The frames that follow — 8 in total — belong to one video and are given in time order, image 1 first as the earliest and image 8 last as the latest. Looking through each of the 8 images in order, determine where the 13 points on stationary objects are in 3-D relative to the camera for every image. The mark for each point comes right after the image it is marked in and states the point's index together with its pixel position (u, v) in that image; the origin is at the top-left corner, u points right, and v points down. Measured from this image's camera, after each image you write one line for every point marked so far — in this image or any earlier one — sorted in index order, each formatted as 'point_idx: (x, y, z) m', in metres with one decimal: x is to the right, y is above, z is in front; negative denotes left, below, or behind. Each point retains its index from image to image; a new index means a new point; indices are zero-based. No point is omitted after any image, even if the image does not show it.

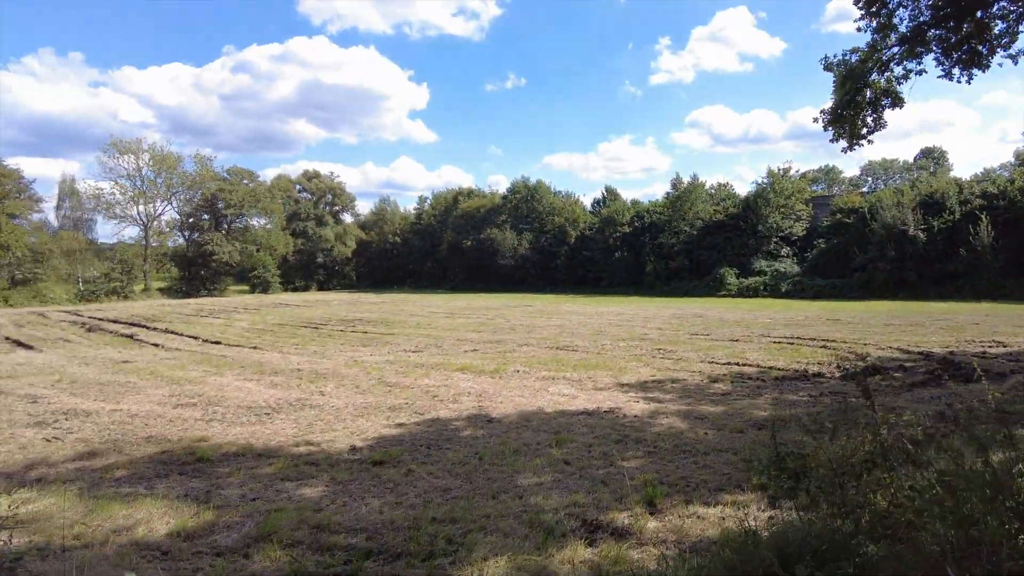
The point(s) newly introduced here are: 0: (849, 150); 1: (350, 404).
0: (+4.3, +1.7, +8.4) m
1: (-2.2, -1.6, +8.9) m
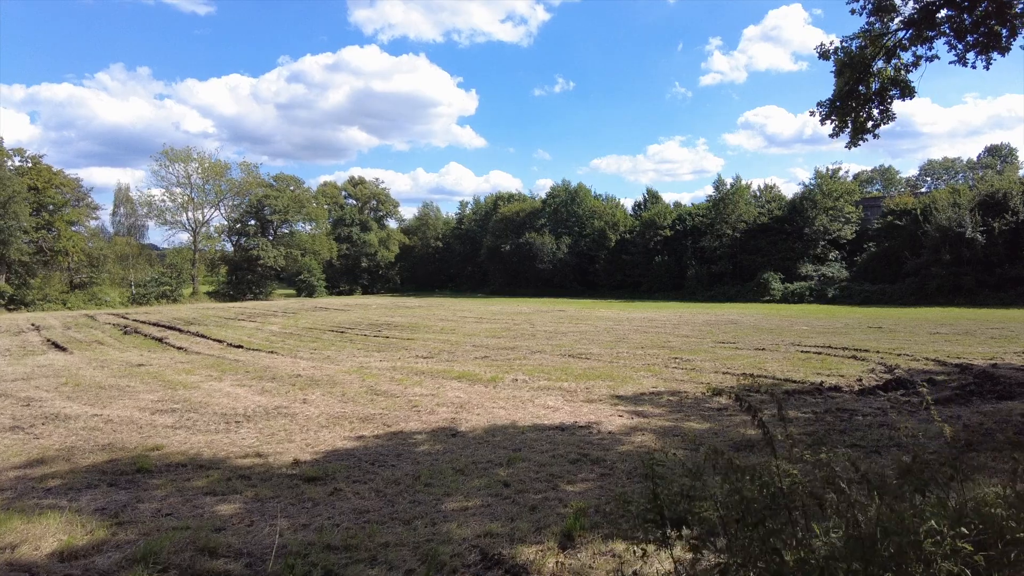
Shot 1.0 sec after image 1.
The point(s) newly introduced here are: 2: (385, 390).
0: (+4.0, +1.7, +7.7) m
1: (-2.5, -1.7, +8.6) m
2: (-2.0, -1.7, +10.4) m
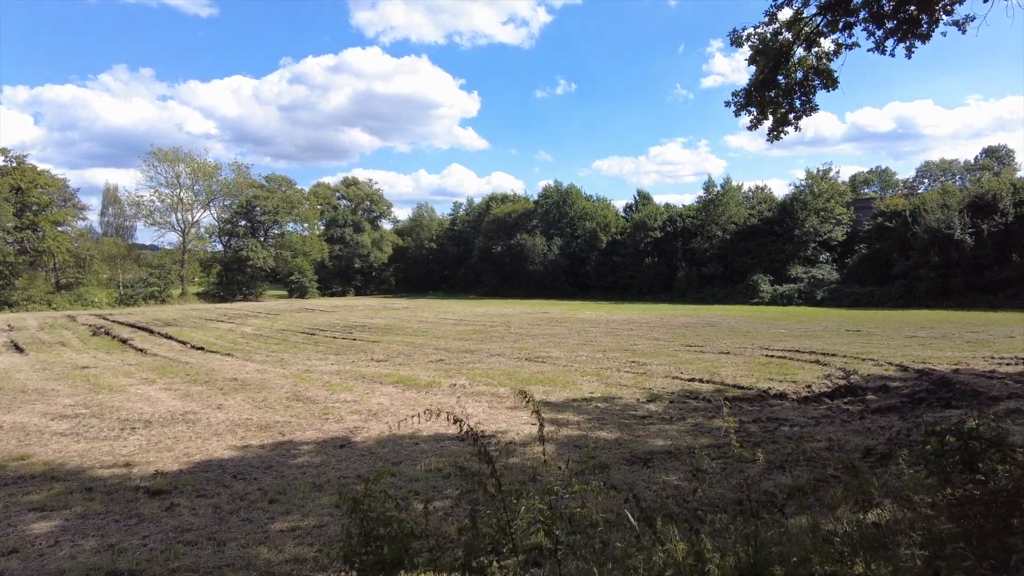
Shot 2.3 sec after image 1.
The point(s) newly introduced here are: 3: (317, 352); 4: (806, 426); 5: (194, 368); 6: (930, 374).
0: (+2.9, +1.6, +7.2) m
1: (-3.6, -1.7, +8.3) m
2: (-3.1, -1.7, +10.0) m
3: (-5.3, -1.7, +17.5) m
4: (+3.4, -1.6, +7.7) m
5: (-6.8, -1.7, +14.1) m
6: (+7.7, -1.6, +12.0) m
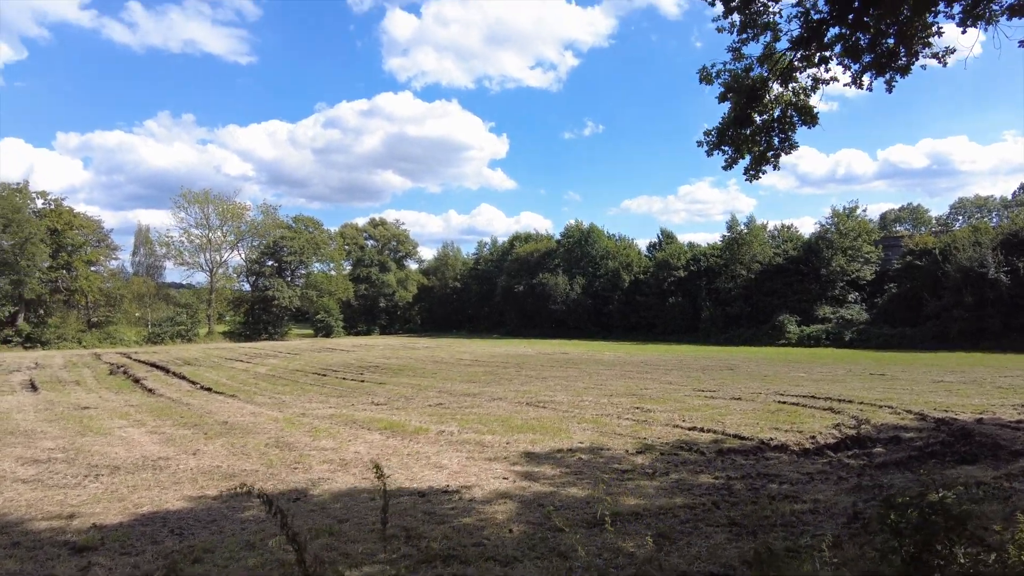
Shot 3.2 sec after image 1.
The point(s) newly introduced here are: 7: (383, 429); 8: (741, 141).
0: (+2.5, +1.1, +6.9) m
1: (-3.9, -2.2, +8.0) m
2: (-3.3, -2.3, +9.8) m
3: (-5.2, -2.8, +17.4) m
4: (+3.1, -2.1, +7.1) m
5: (-6.9, -2.6, +14.0) m
6: (+7.5, -2.3, +11.3) m
7: (-2.2, -2.4, +11.1) m
8: (+2.4, +1.5, +6.8) m
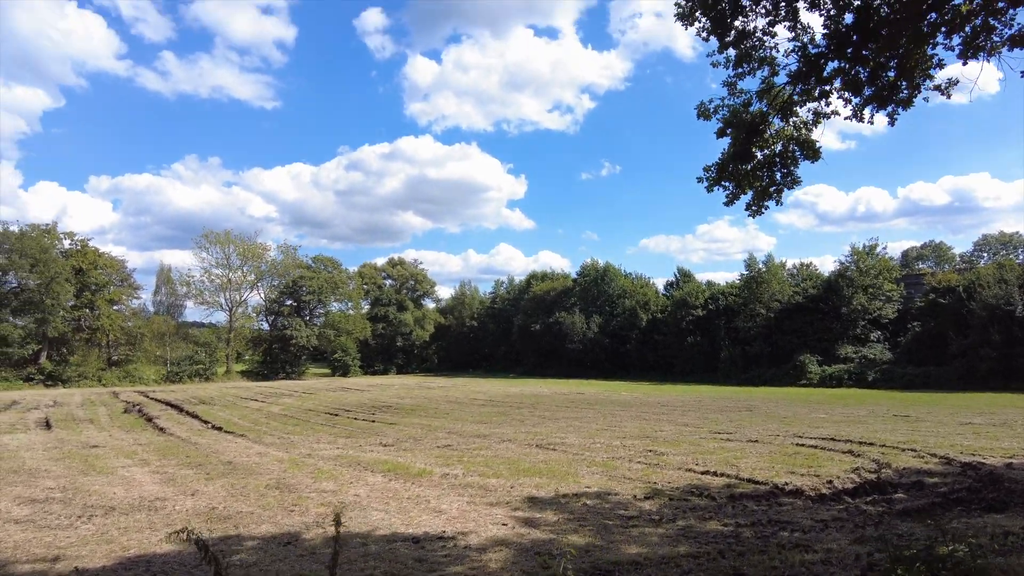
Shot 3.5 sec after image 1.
0: (+2.5, +0.7, +6.8) m
1: (-3.9, -2.7, +7.9) m
2: (-3.3, -2.9, +9.6) m
3: (-4.9, -3.8, +17.2) m
4: (+3.1, -2.5, +6.8) m
5: (-6.7, -3.4, +13.9) m
6: (+7.6, -3.0, +10.8) m
7: (-2.1, -3.0, +10.9) m
8: (+2.3, +1.1, +6.7) m
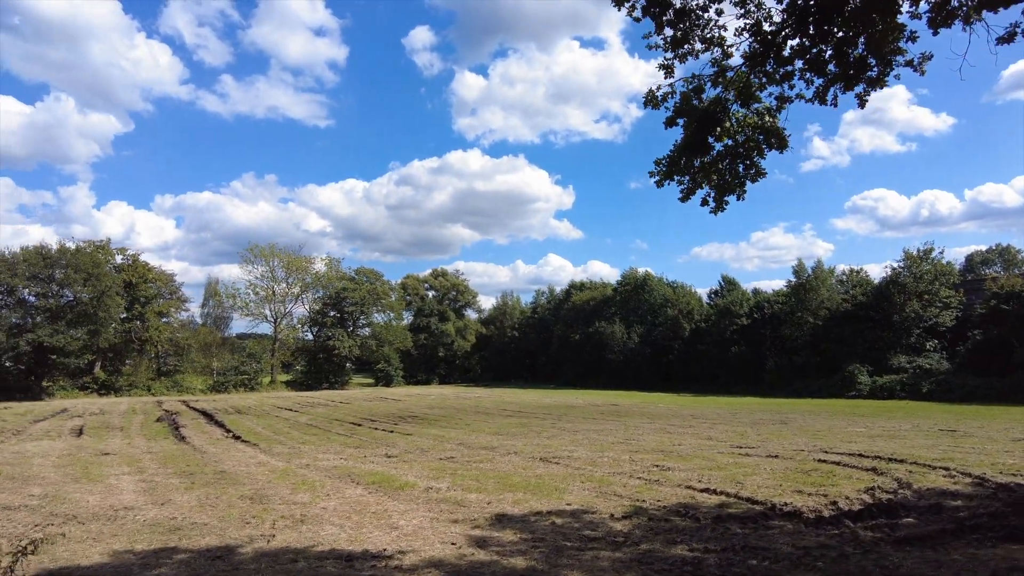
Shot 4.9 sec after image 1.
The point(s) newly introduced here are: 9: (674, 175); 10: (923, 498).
0: (+2.0, +0.7, +6.2) m
1: (-4.3, -2.8, +7.8) m
2: (-3.6, -3.0, +9.4) m
3: (-4.5, -4.1, +17.1) m
4: (+2.5, -2.5, +6.1) m
5: (-6.6, -3.6, +14.0) m
6: (+7.4, -3.0, +9.7) m
7: (-2.3, -3.2, +10.6) m
8: (+1.8, +1.1, +6.1) m
9: (+1.5, +1.1, +6.0) m
10: (+5.9, -3.0, +9.4) m
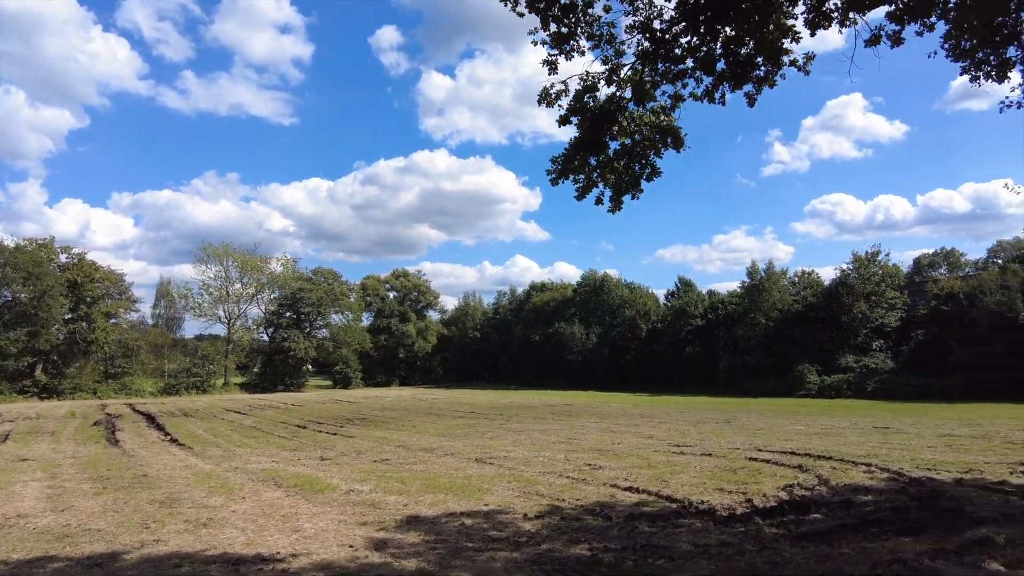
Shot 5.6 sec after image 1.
0: (+1.0, +0.8, +6.2) m
1: (-5.4, -2.7, +7.4) m
2: (-4.7, -3.0, +9.1) m
3: (-6.0, -4.1, +16.8) m
4: (+1.6, -2.5, +6.1) m
5: (-8.0, -3.6, +13.5) m
6: (+6.2, -3.0, +10.0) m
7: (-3.5, -3.1, +10.4) m
8: (+0.8, +1.1, +6.1) m
9: (+0.6, +1.1, +6.0) m
10: (+4.7, -3.0, +9.5) m
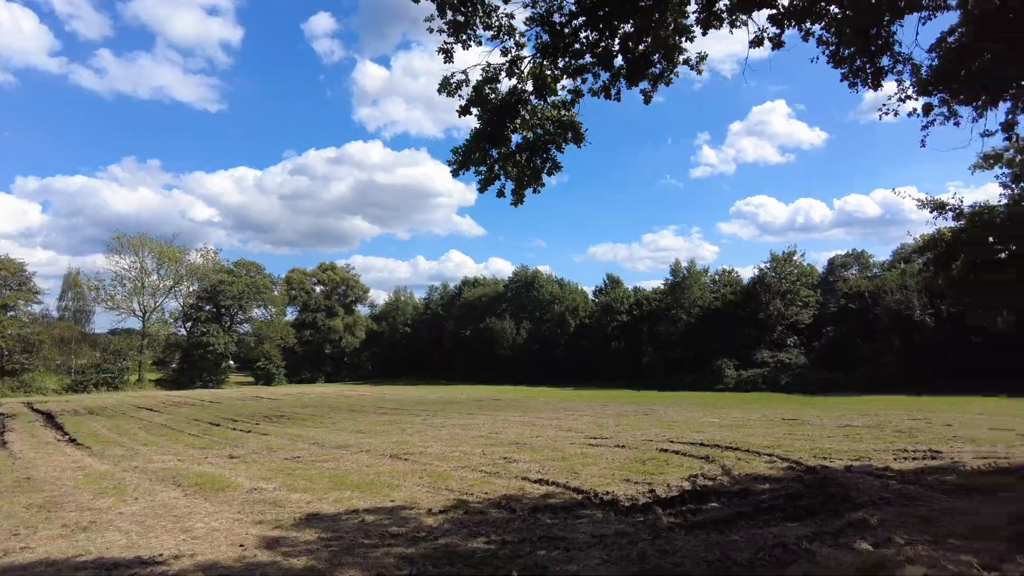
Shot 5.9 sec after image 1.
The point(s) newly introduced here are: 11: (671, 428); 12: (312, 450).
0: (+0.1, +0.8, +6.2) m
1: (-6.4, -2.6, +6.8) m
2: (-5.9, -2.8, +8.6) m
3: (-8.0, -3.9, +16.1) m
4: (+0.6, -2.5, +6.2) m
5: (-9.6, -3.4, +12.6) m
6: (+4.8, -3.0, +10.5) m
7: (-4.8, -3.0, +9.9) m
8: (-0.1, +1.2, +6.1) m
9: (-0.4, +1.2, +6.0) m
10: (+3.4, -2.9, +9.9) m
11: (+4.4, -3.9, +18.1) m
12: (-4.4, -3.6, +14.6) m
